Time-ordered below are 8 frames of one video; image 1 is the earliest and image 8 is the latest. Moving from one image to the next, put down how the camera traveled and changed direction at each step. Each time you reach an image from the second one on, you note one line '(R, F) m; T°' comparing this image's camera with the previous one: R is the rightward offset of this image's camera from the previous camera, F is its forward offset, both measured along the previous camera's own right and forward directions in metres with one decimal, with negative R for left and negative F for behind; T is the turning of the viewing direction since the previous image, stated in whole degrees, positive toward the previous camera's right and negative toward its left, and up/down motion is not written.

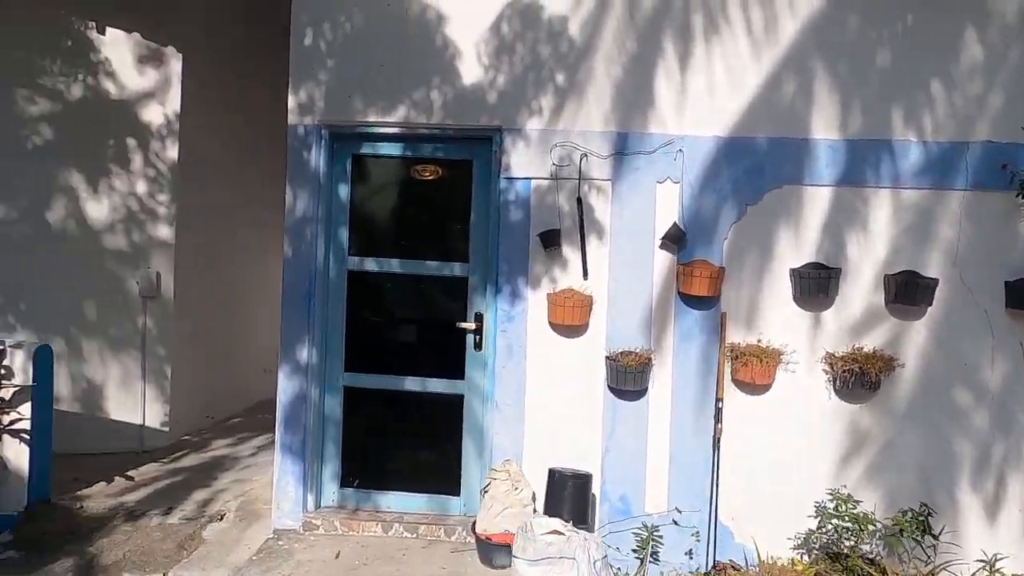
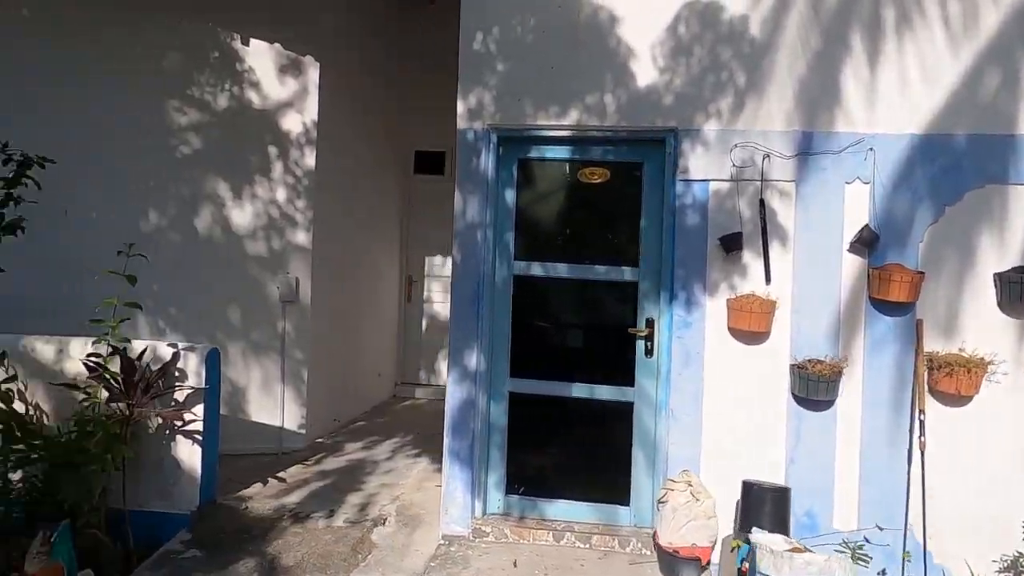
(-0.7, 0.0) m; -4°
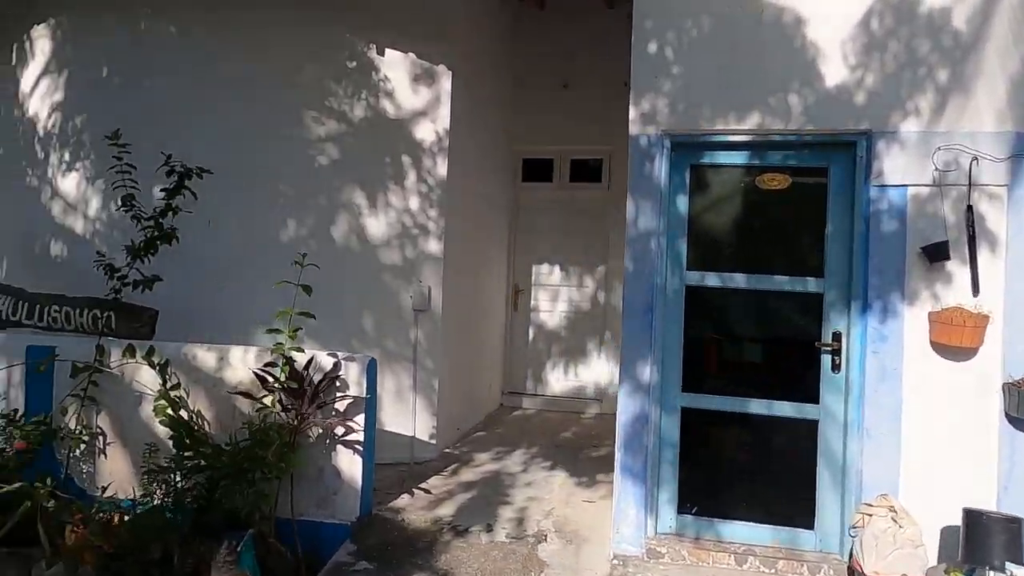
(-0.7, +0.1) m; -4°
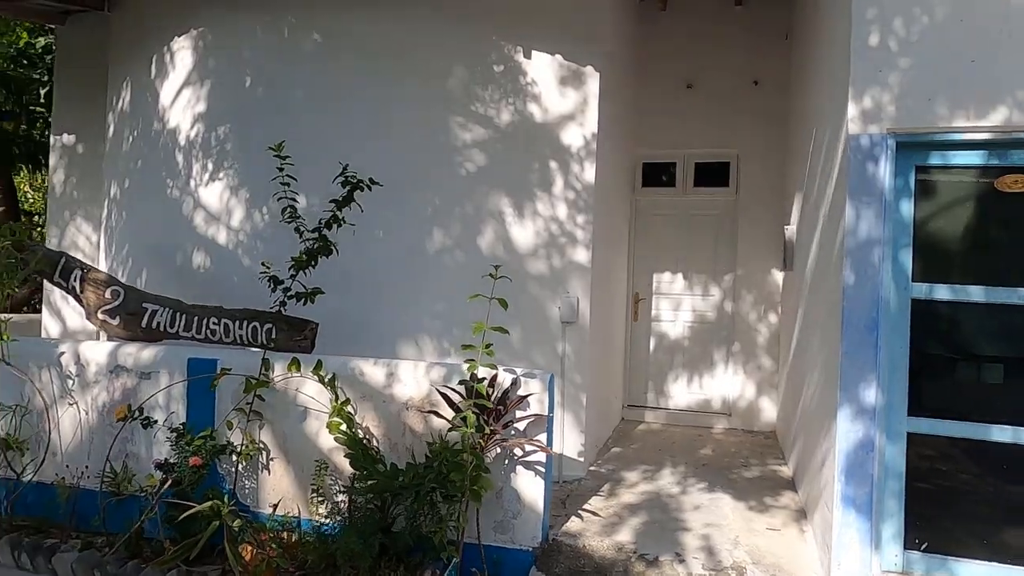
(-0.9, +0.2) m; -4°
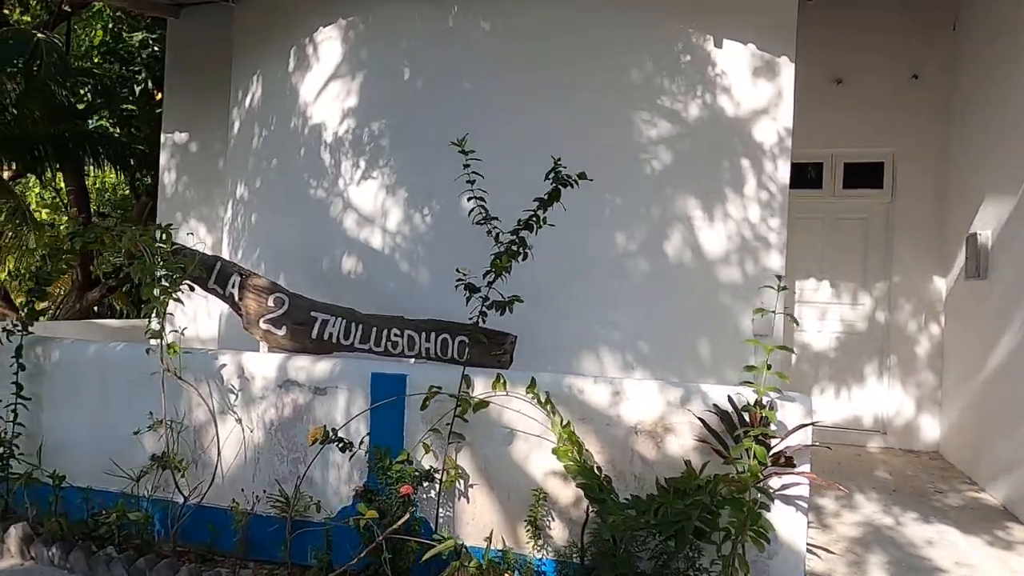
(-1.3, +0.4) m; -1°
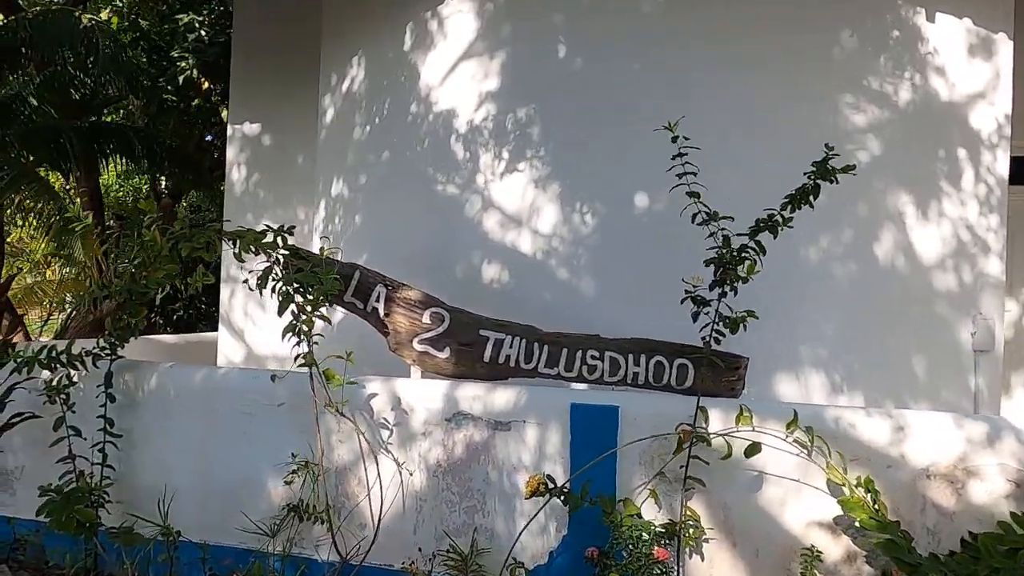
(-1.4, +0.8) m; +2°
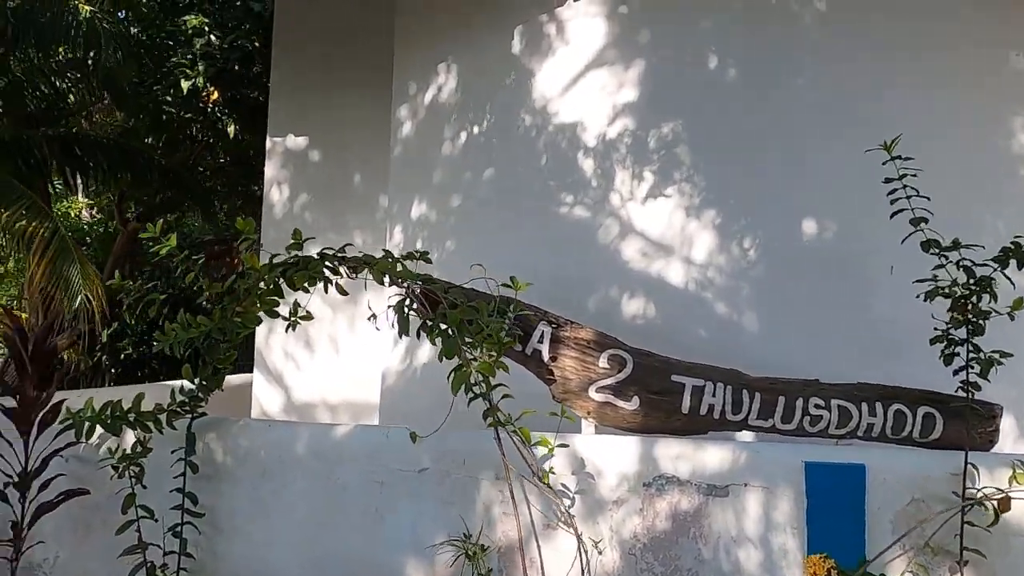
(-1.4, +0.7) m; +7°
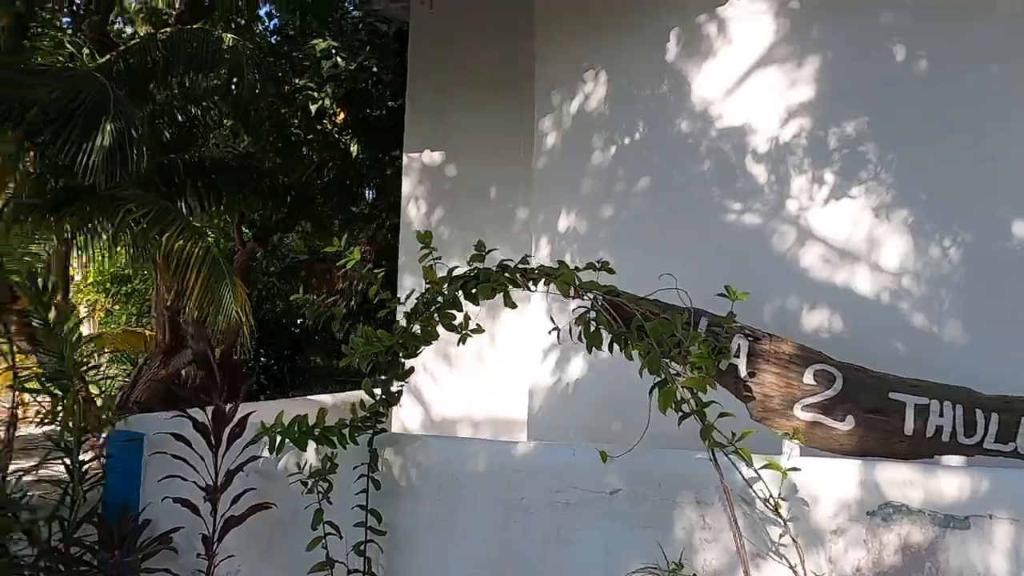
(-0.6, +0.1) m; -6°
